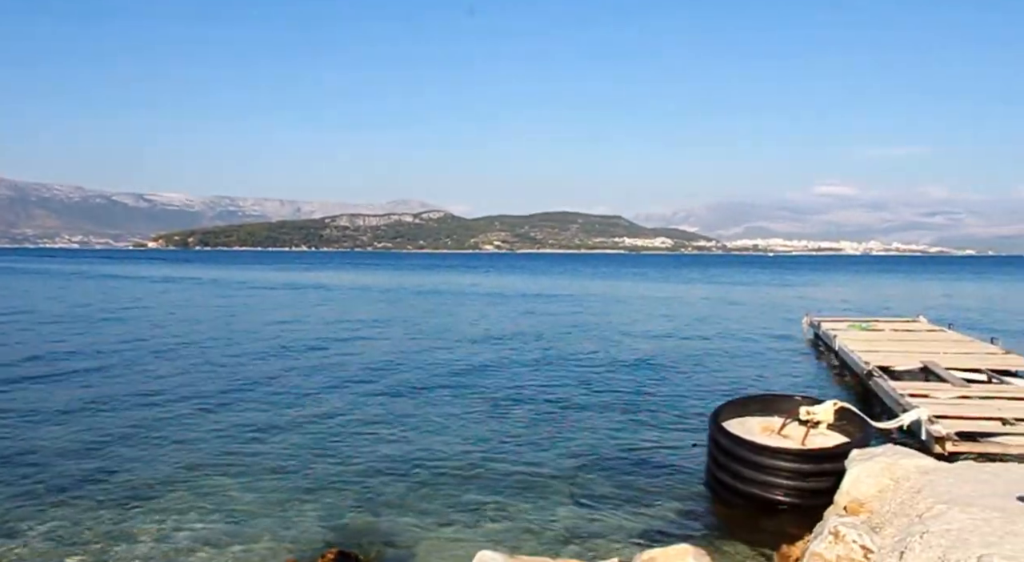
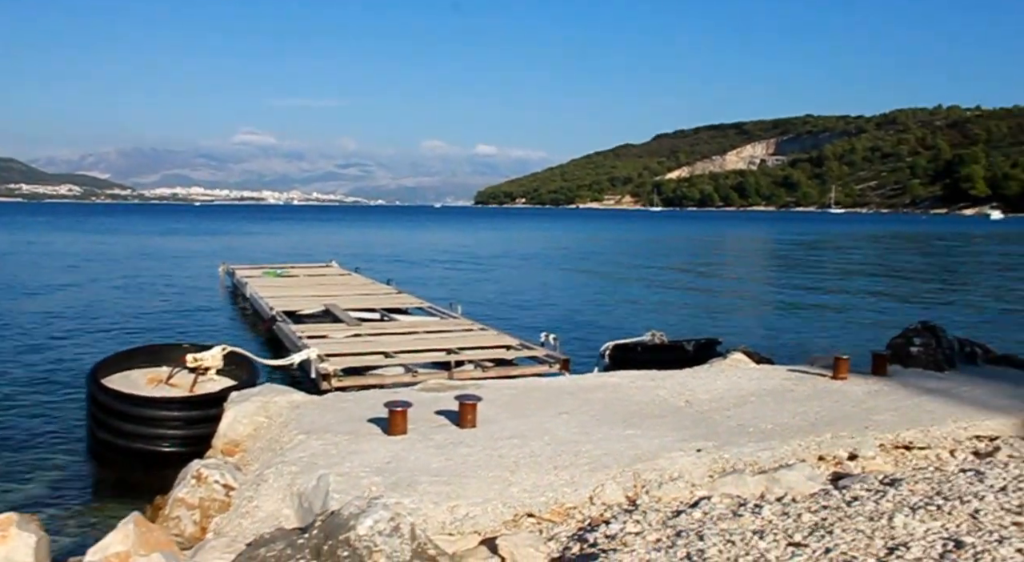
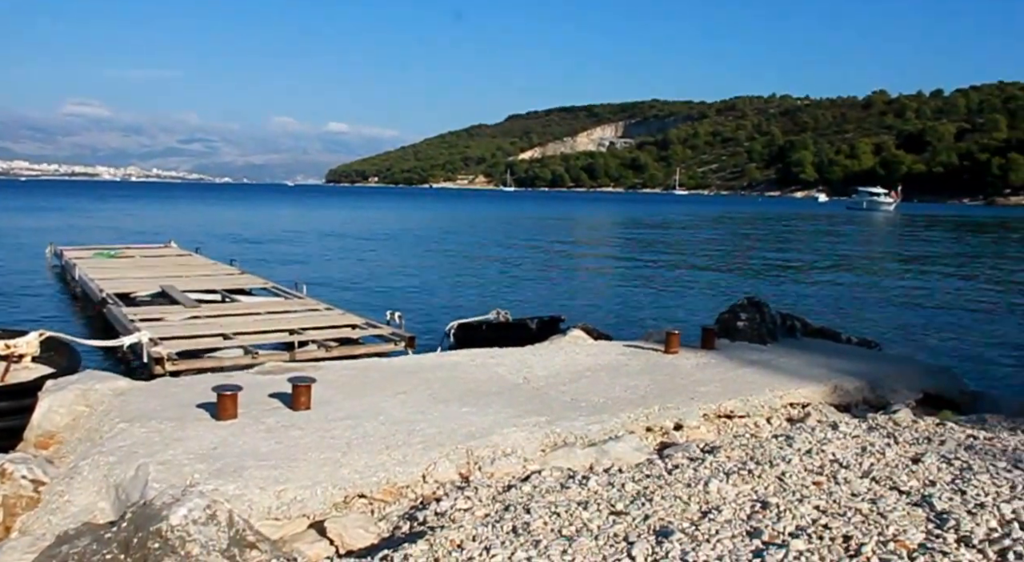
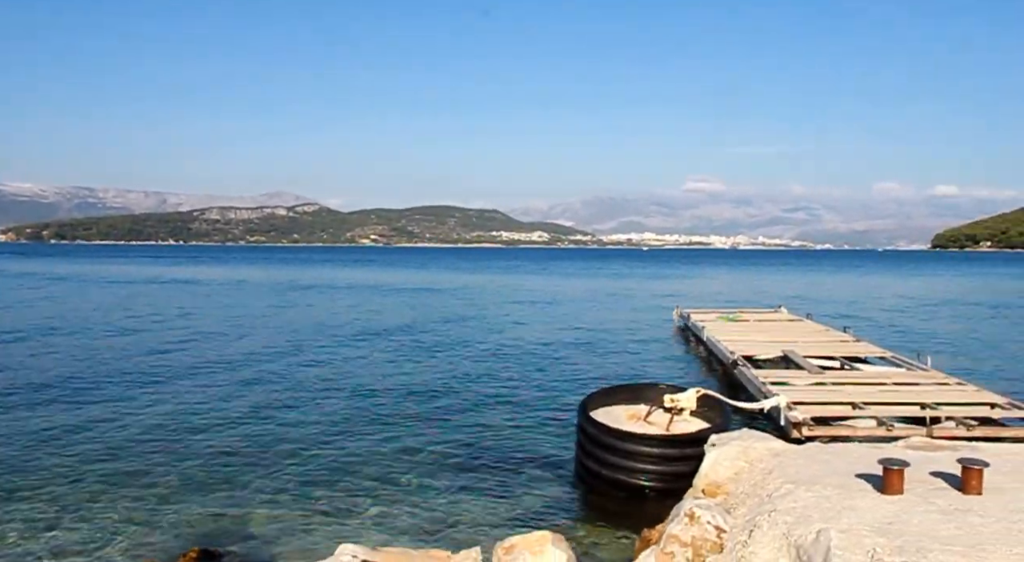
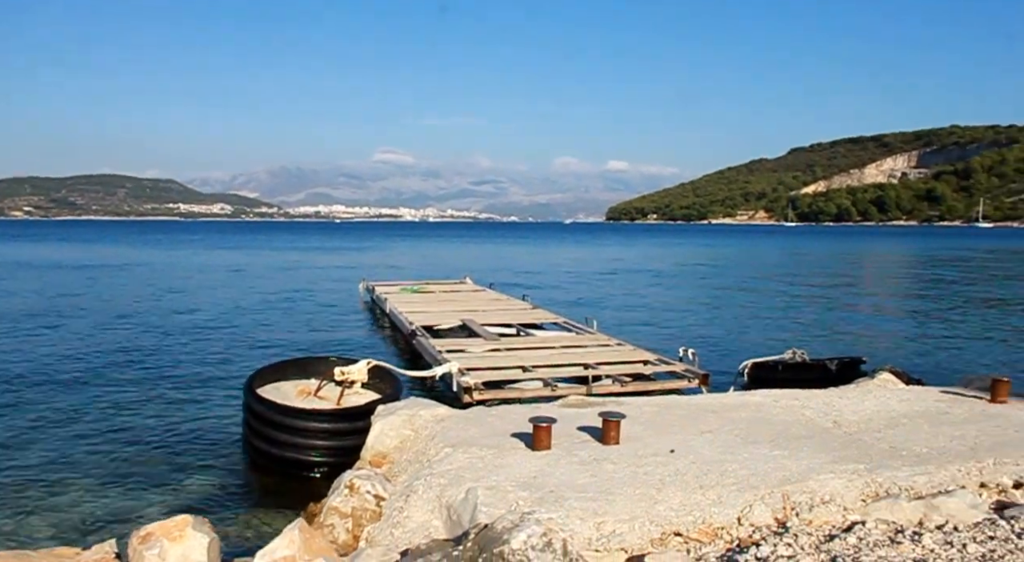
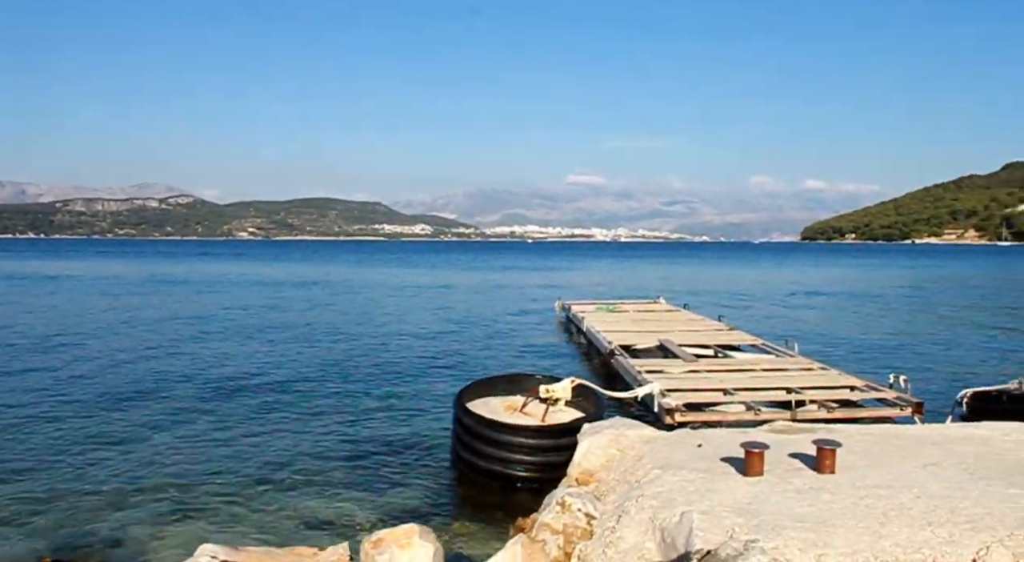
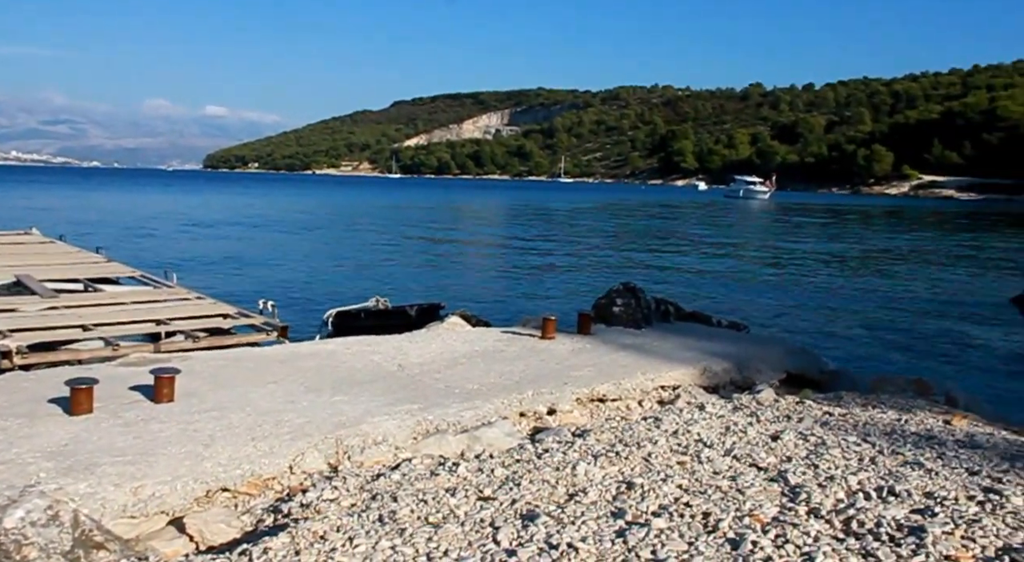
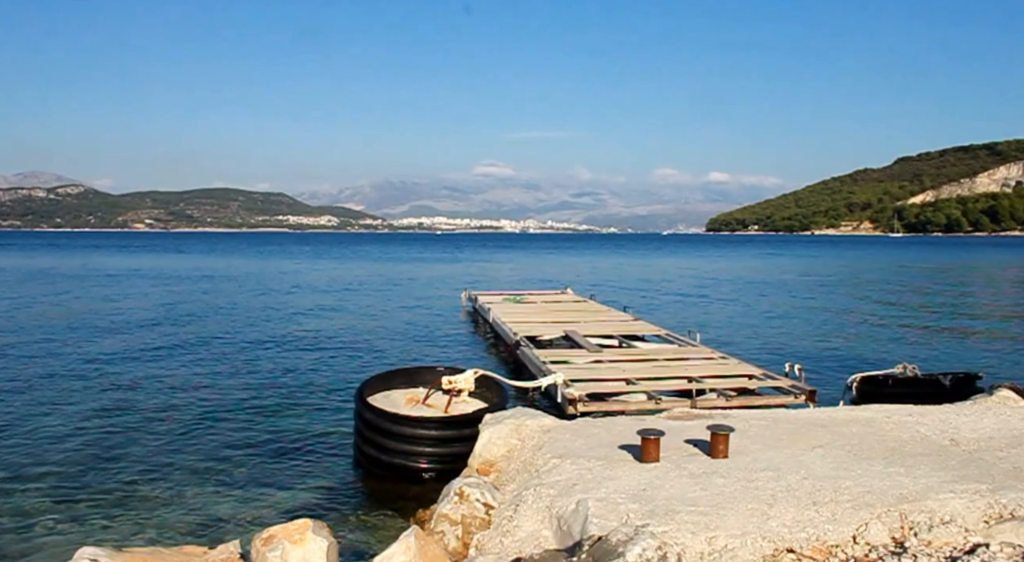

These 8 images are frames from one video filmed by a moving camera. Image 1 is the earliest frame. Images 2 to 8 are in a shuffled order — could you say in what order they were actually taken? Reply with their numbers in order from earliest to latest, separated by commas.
4, 6, 8, 5, 2, 3, 7
